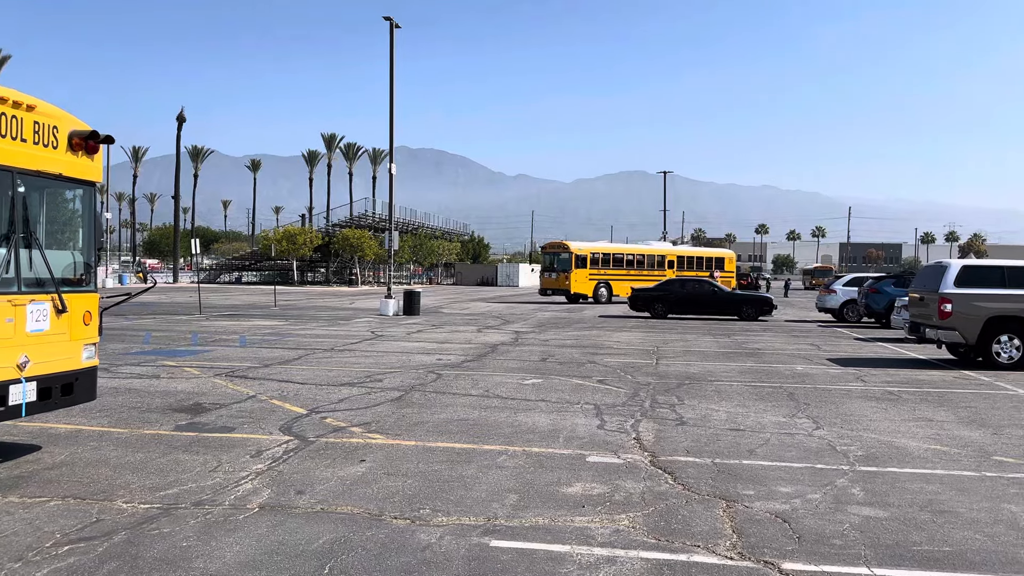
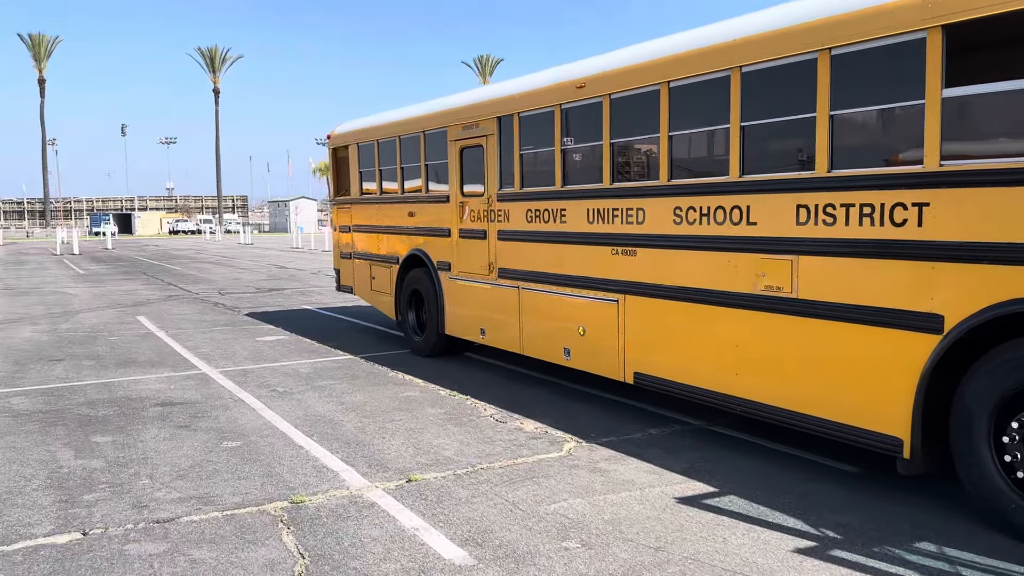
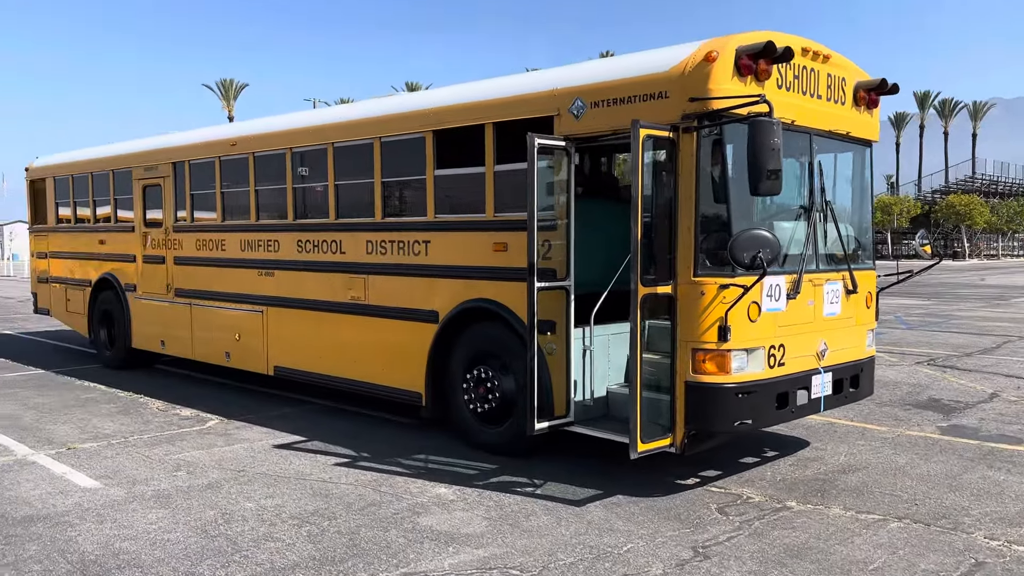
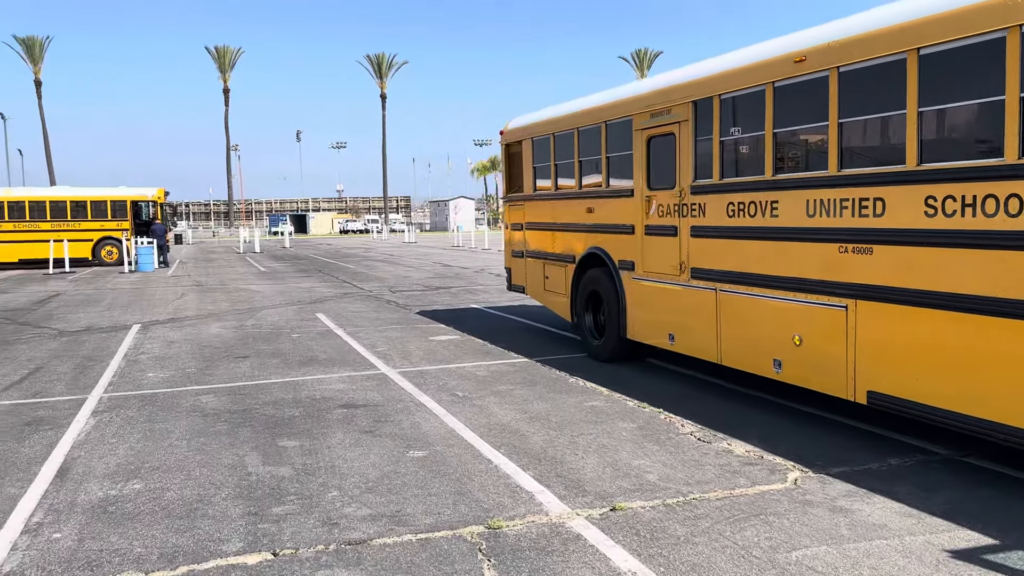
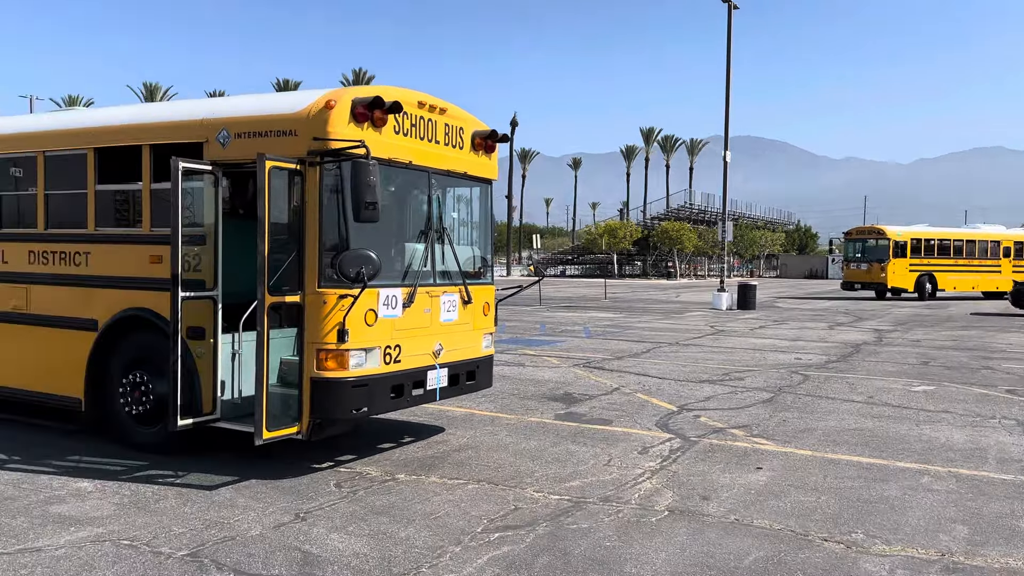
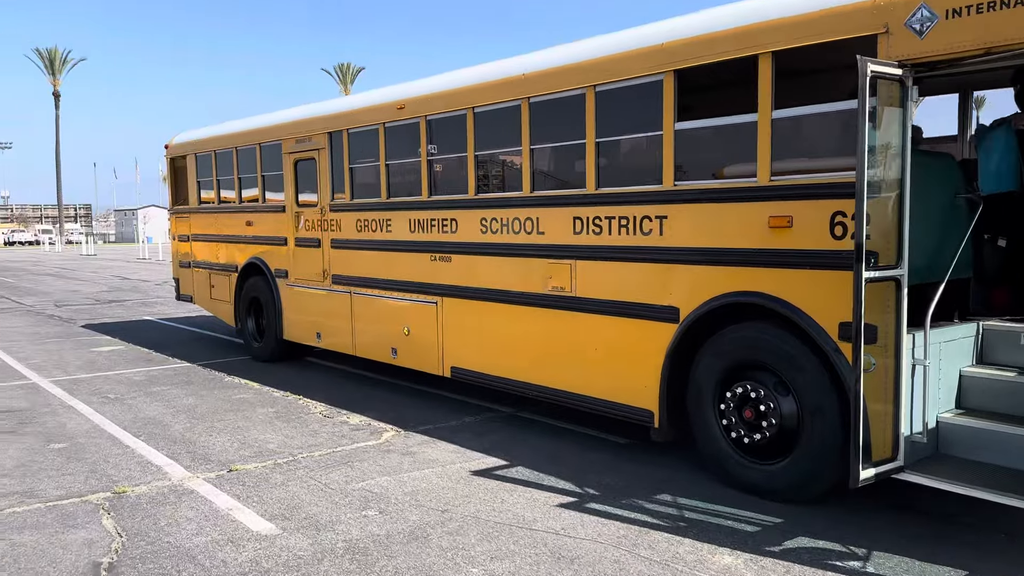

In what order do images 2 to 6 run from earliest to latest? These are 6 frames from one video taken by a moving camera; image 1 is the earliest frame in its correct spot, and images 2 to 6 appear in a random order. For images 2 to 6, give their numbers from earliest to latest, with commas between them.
5, 3, 6, 2, 4
